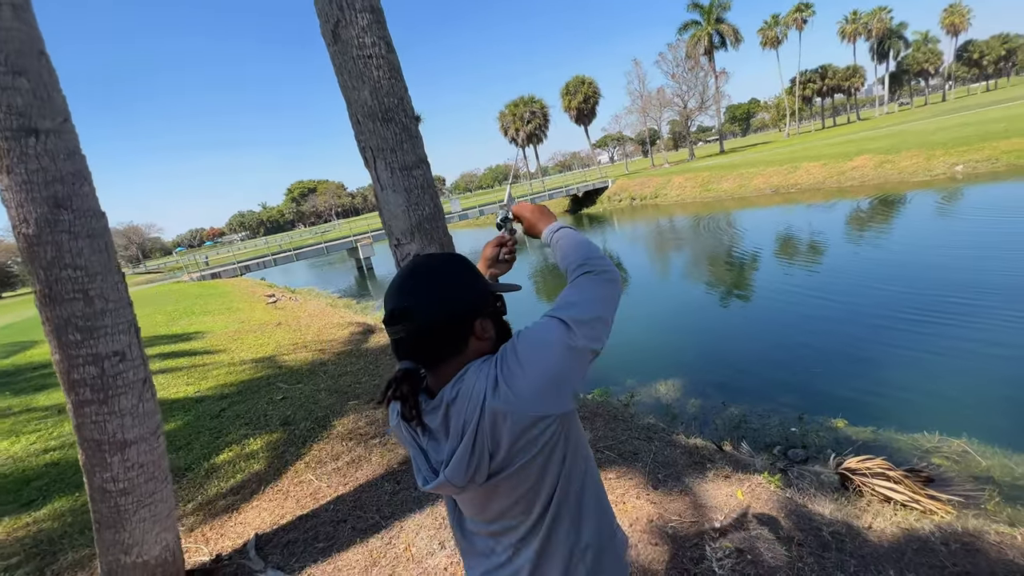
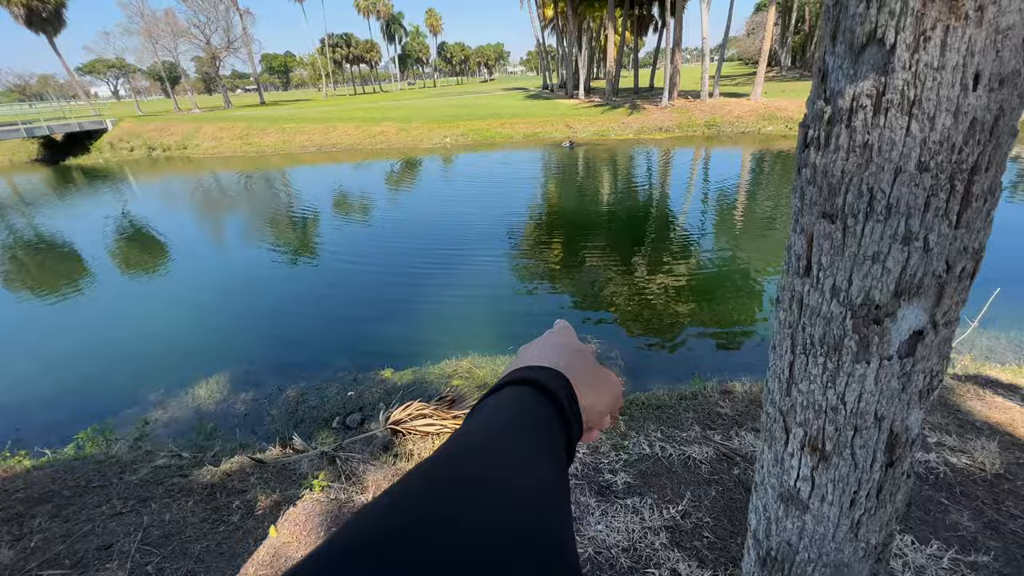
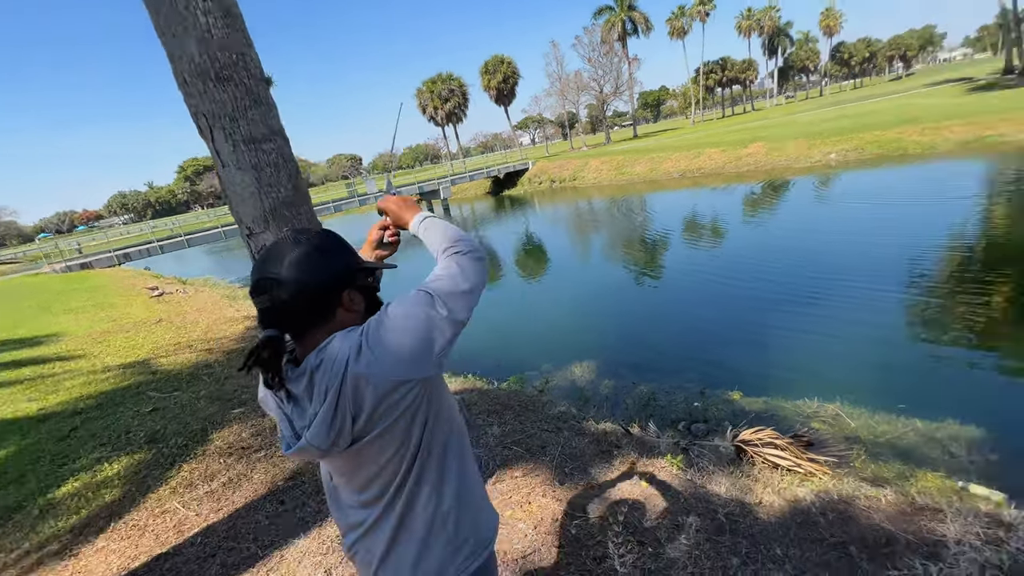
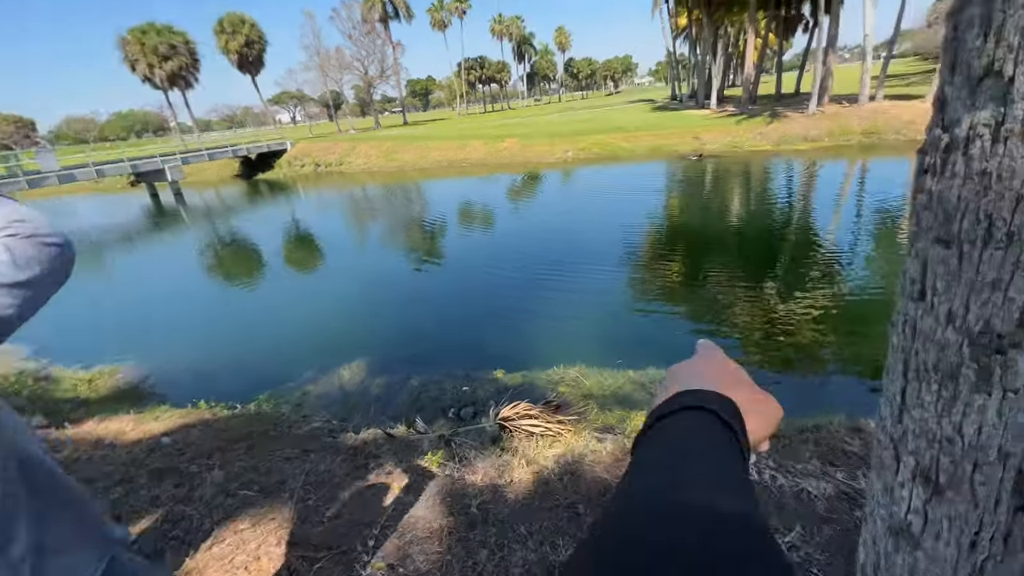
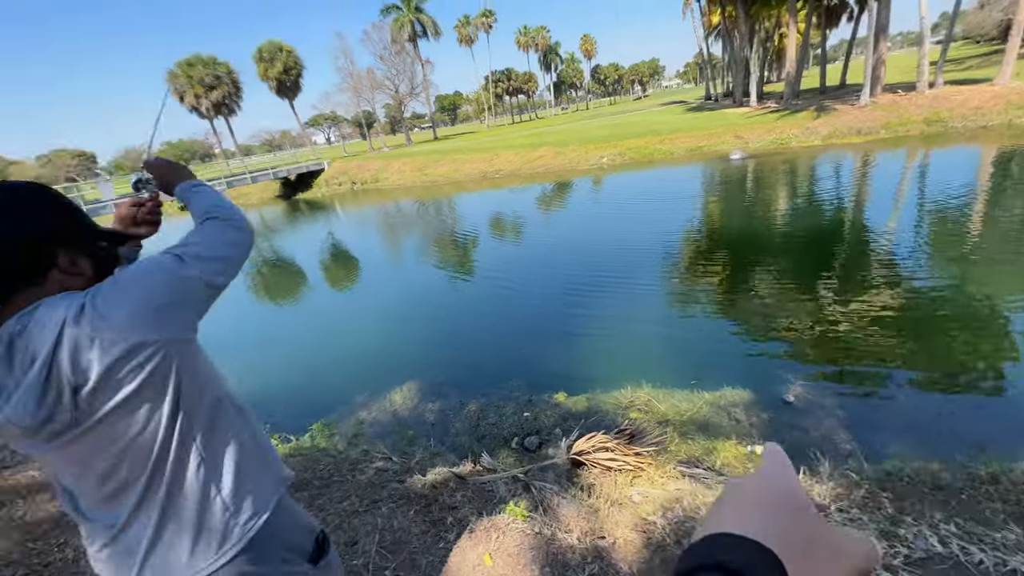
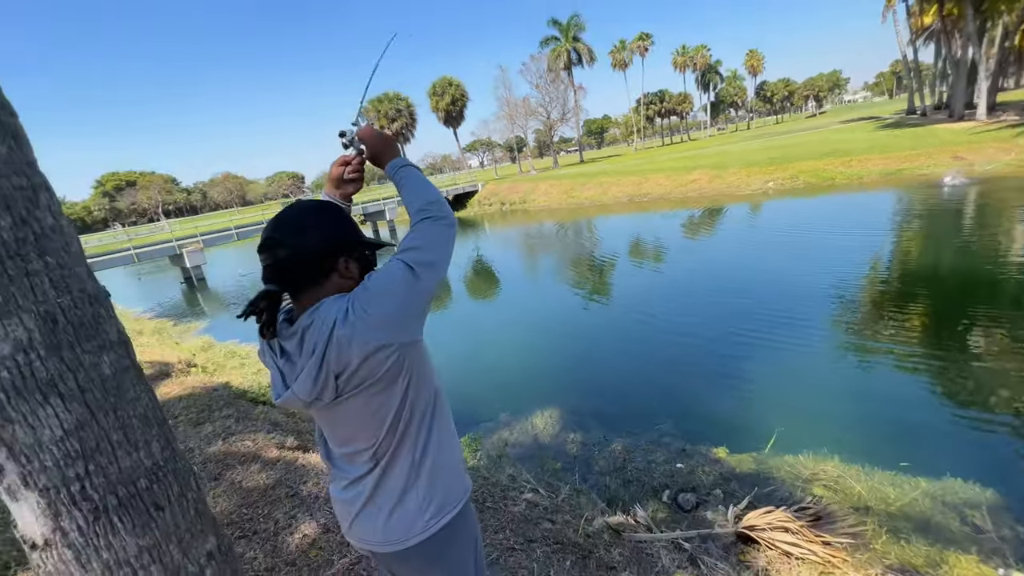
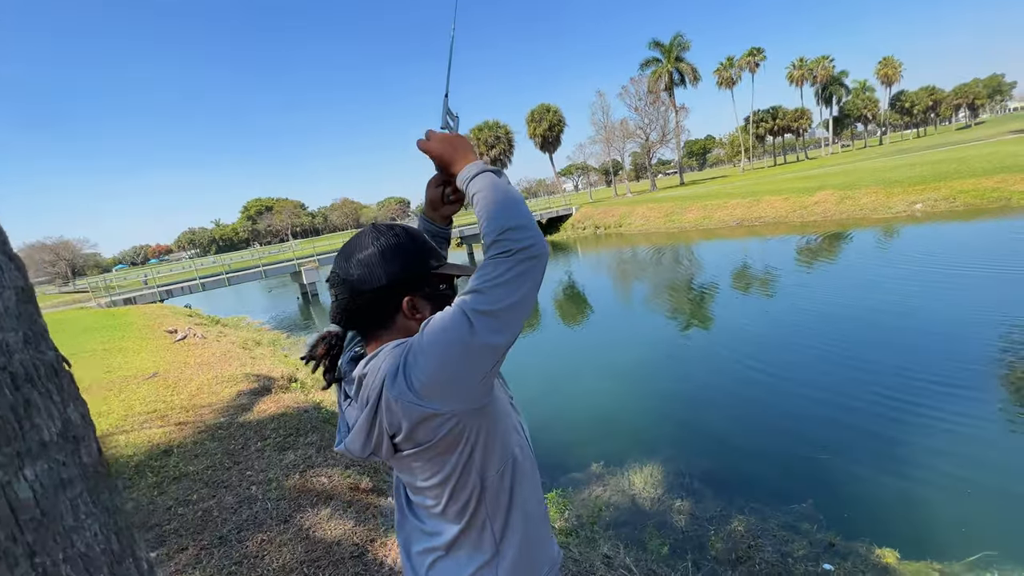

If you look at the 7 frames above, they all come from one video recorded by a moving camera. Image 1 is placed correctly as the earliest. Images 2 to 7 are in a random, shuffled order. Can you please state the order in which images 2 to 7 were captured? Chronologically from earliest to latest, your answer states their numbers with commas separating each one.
3, 4, 2, 5, 6, 7
